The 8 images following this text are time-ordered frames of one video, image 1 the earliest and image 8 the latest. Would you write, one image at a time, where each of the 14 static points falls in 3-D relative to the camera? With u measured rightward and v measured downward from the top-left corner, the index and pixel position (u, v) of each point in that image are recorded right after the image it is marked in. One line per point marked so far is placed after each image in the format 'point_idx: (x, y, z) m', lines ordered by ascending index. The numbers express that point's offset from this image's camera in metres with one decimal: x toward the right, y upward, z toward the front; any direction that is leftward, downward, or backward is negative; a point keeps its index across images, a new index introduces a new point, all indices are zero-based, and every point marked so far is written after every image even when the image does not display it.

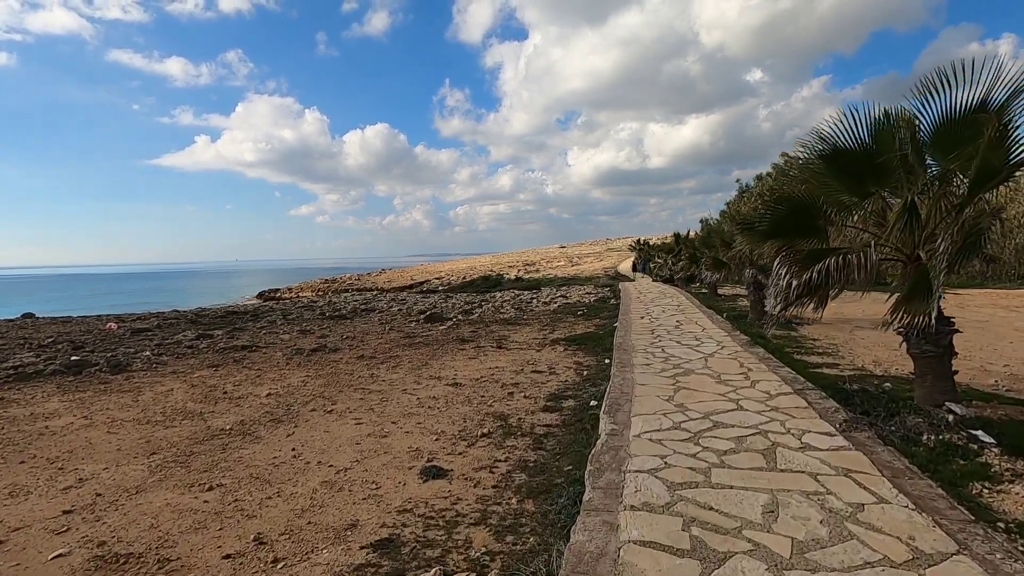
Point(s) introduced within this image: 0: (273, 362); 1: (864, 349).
0: (-4.1, -1.3, +9.0) m
1: (+5.4, -0.9, +8.0) m
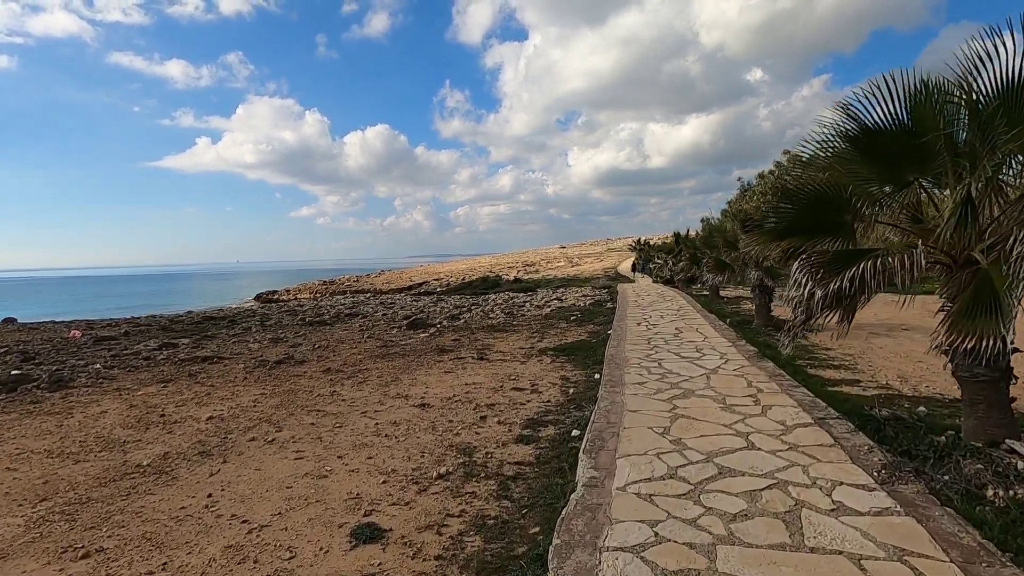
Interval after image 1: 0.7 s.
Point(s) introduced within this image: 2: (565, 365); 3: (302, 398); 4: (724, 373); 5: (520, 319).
0: (-4.4, -1.4, +8.1) m
1: (+5.1, -1.0, +7.2) m
2: (+0.8, -1.2, +7.9) m
3: (-2.7, -1.4, +6.7) m
4: (+2.4, -1.0, +6.0) m
5: (+0.2, -0.8, +13.3) m
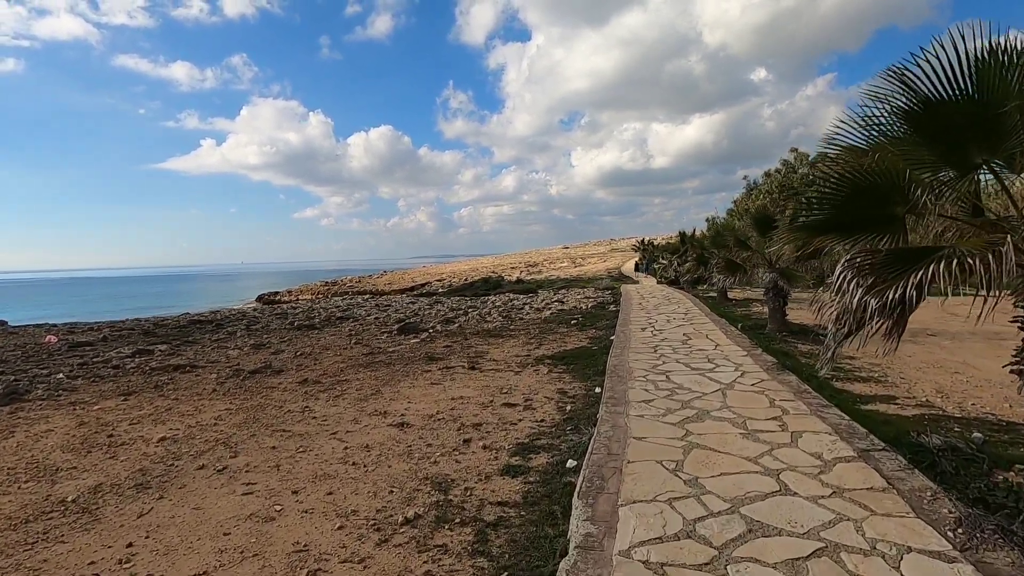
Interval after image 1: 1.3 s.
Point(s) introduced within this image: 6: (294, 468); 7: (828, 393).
0: (-4.5, -1.4, +7.5) m
1: (+5.0, -1.0, +6.5) m
2: (+0.7, -1.2, +7.3) m
3: (-2.8, -1.5, +6.0) m
4: (+2.3, -1.0, +5.3) m
5: (+0.2, -0.8, +12.6) m
6: (-1.9, -1.5, +4.5) m
7: (+3.3, -1.1, +5.4) m
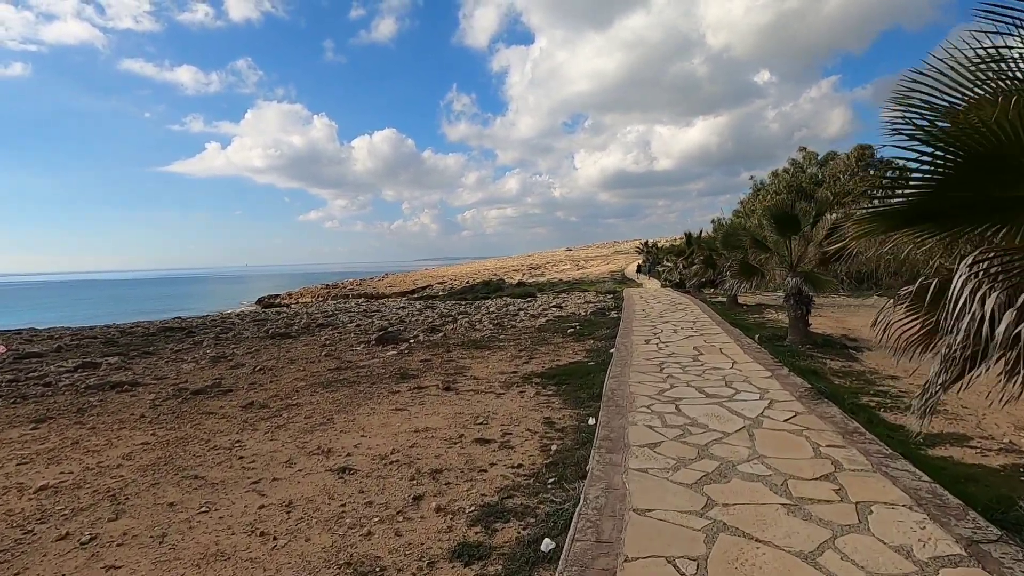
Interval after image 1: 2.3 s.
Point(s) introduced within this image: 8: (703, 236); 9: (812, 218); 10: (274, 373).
0: (-4.7, -1.5, +6.4) m
1: (+4.8, -1.1, +5.3) m
2: (+0.5, -1.3, +6.1) m
3: (-3.0, -1.5, +4.9) m
4: (+2.0, -1.1, +4.2) m
5: (0.0, -1.0, +11.5) m
6: (-2.1, -1.6, +3.4) m
7: (+3.0, -1.2, +4.3) m
8: (+7.0, +1.9, +19.4) m
9: (+4.7, +1.1, +8.3) m
10: (-3.7, -1.3, +8.3) m
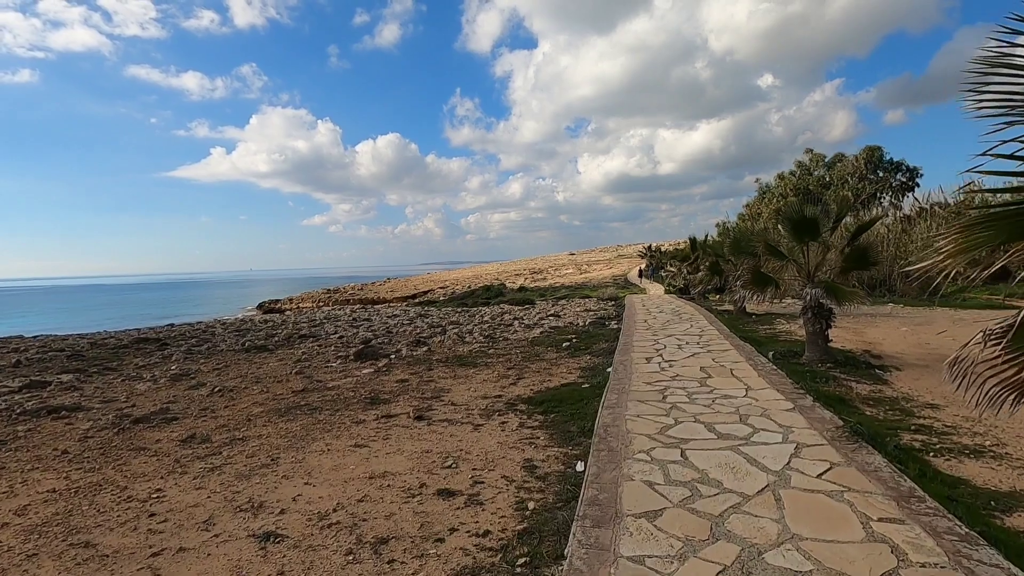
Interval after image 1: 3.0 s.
0: (-4.9, -1.7, +5.6) m
1: (+4.6, -1.3, +4.5) m
2: (+0.3, -1.5, +5.3) m
3: (-3.2, -1.7, +4.1) m
4: (+1.8, -1.2, +3.3) m
5: (-0.2, -1.2, +10.6) m
6: (-2.4, -1.8, +2.6) m
7: (+2.8, -1.3, +3.4) m
8: (+6.9, +1.7, +18.5) m
9: (+4.5, +0.9, +7.4) m
10: (-4.0, -1.5, +7.4) m
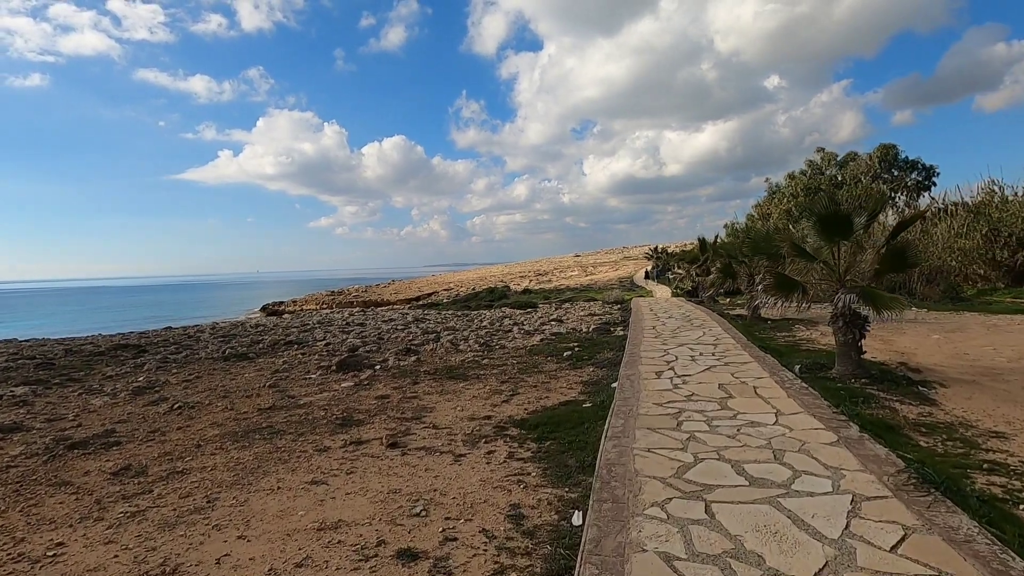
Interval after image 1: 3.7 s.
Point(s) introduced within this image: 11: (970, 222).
0: (-5.0, -1.8, +4.8) m
1: (+4.4, -1.3, +3.6) m
2: (+0.1, -1.5, +4.4) m
3: (-3.4, -1.8, +3.3) m
4: (+1.7, -1.3, +2.4) m
5: (-0.3, -1.2, +9.8) m
6: (-2.5, -1.8, +1.7) m
7: (+2.6, -1.4, +2.5) m
8: (+6.9, +1.6, +17.6) m
9: (+4.4, +0.9, +6.6) m
10: (-4.0, -1.6, +6.6) m
11: (+16.9, +2.4, +19.5) m
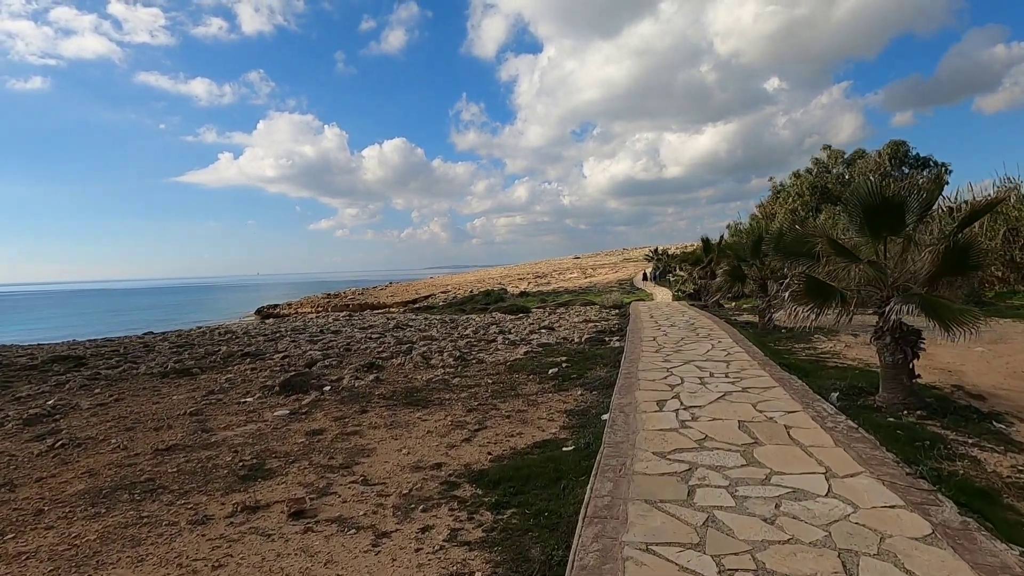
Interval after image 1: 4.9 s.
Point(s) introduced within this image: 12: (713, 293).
0: (-5.4, -1.8, +3.4) m
1: (+4.1, -1.4, +2.2) m
2: (-0.2, -1.6, +3.1) m
3: (-3.7, -1.8, +1.9) m
4: (+1.3, -1.4, +1.1) m
5: (-0.6, -1.3, +8.5) m
6: (-2.9, -1.9, +0.4) m
7: (+2.3, -1.4, +1.2) m
8: (+6.5, +1.4, +16.2) m
9: (+4.1, +0.8, +5.2) m
10: (-4.4, -1.7, +5.3) m
11: (+16.5, +2.3, +18.1) m
12: (+5.5, -0.1, +14.4) m
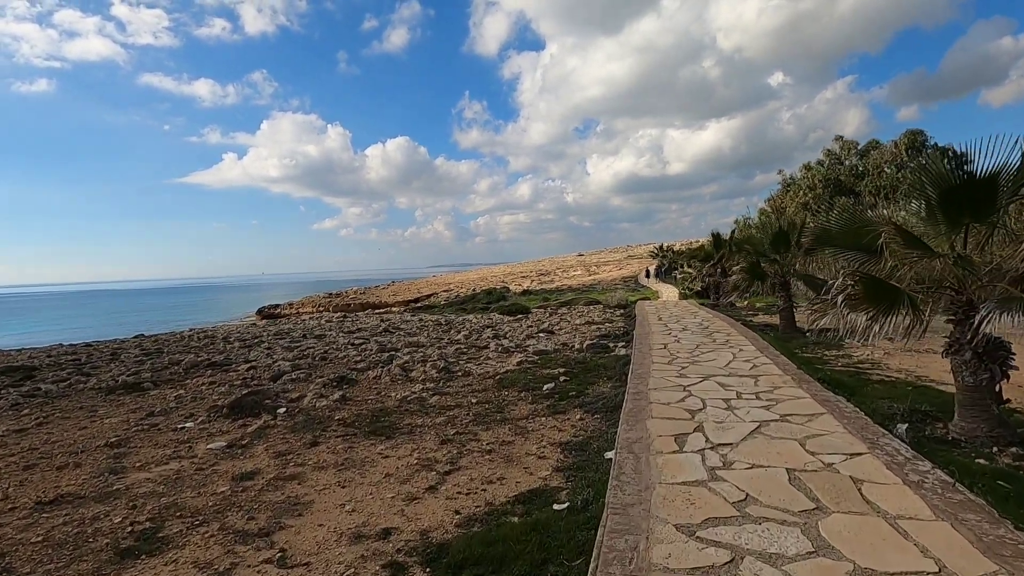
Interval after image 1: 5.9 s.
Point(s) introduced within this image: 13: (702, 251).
0: (-5.6, -1.9, +2.3) m
1: (+3.9, -1.4, +1.0) m
2: (-0.4, -1.7, +1.9) m
3: (-3.9, -1.9, +0.8) m
4: (+1.1, -1.4, -0.1) m
5: (-0.8, -1.4, +7.3) m
6: (-3.1, -2.0, -0.7) m
7: (+2.1, -1.5, 0.0) m
8: (+6.4, +1.5, +15.0) m
9: (+3.9, +0.8, +4.0) m
10: (-4.6, -1.8, +4.2) m
11: (+16.4, +2.4, +16.8) m
12: (+5.4, -0.1, +13.2) m
13: (+6.9, +1.4, +18.9) m
